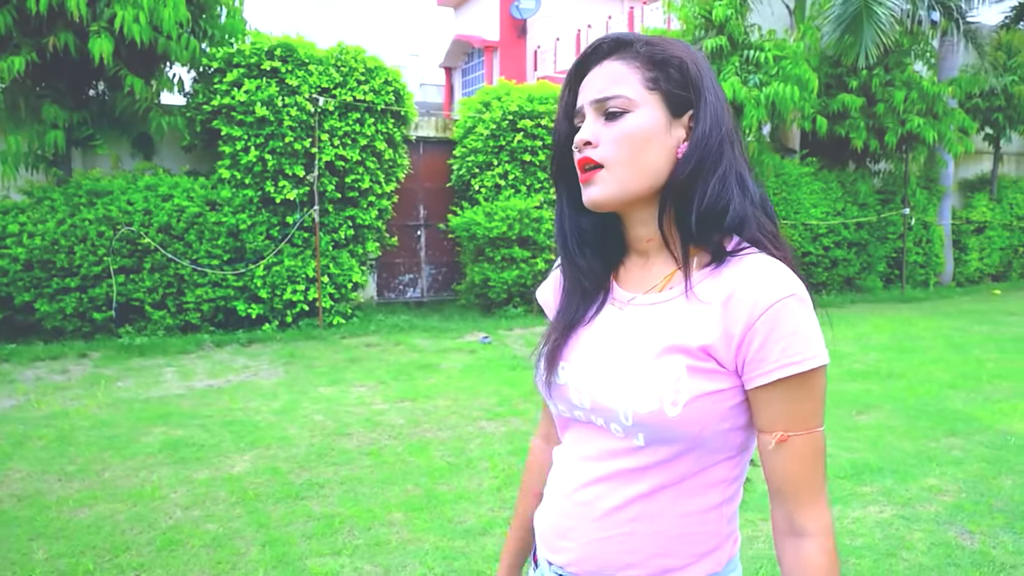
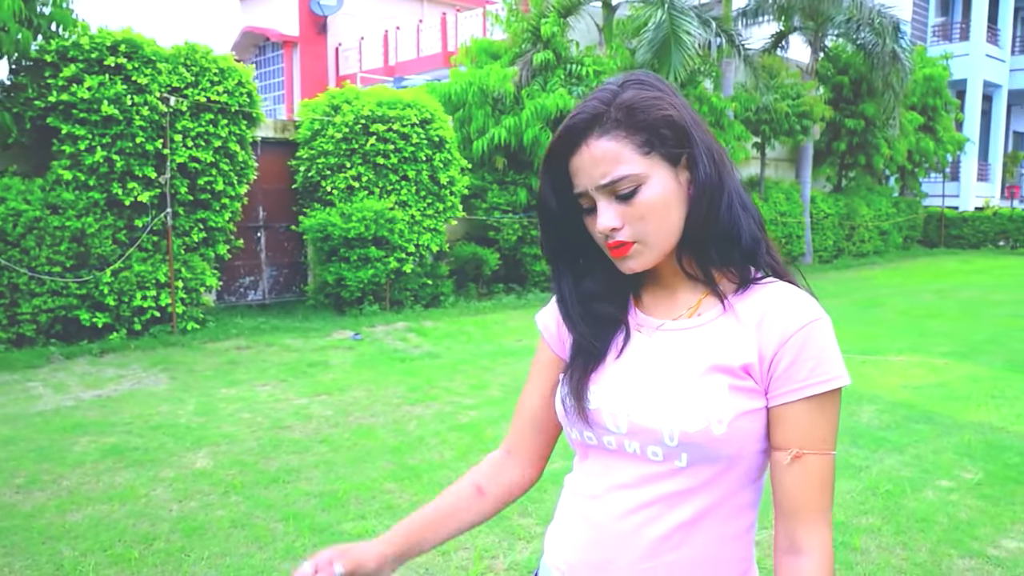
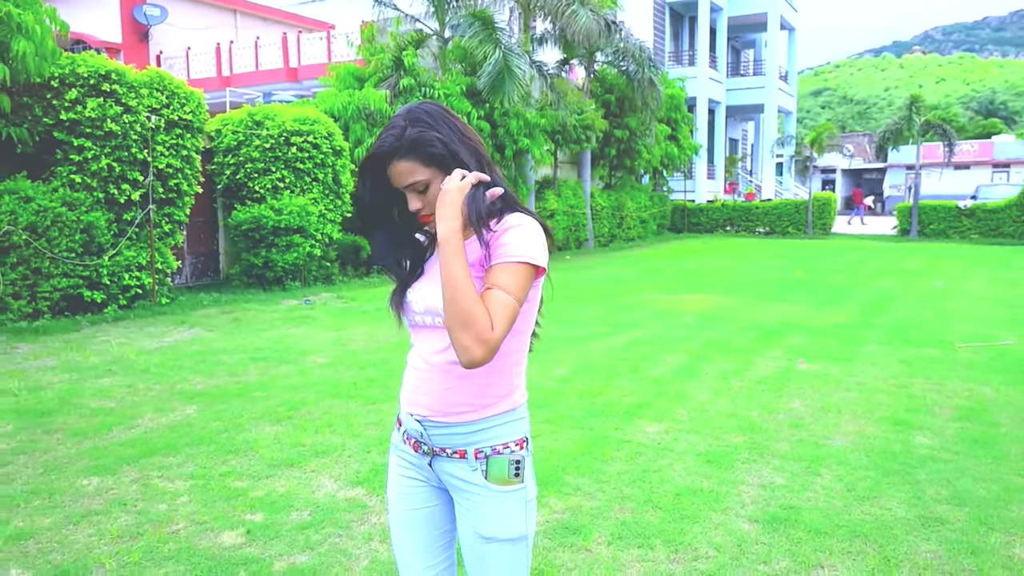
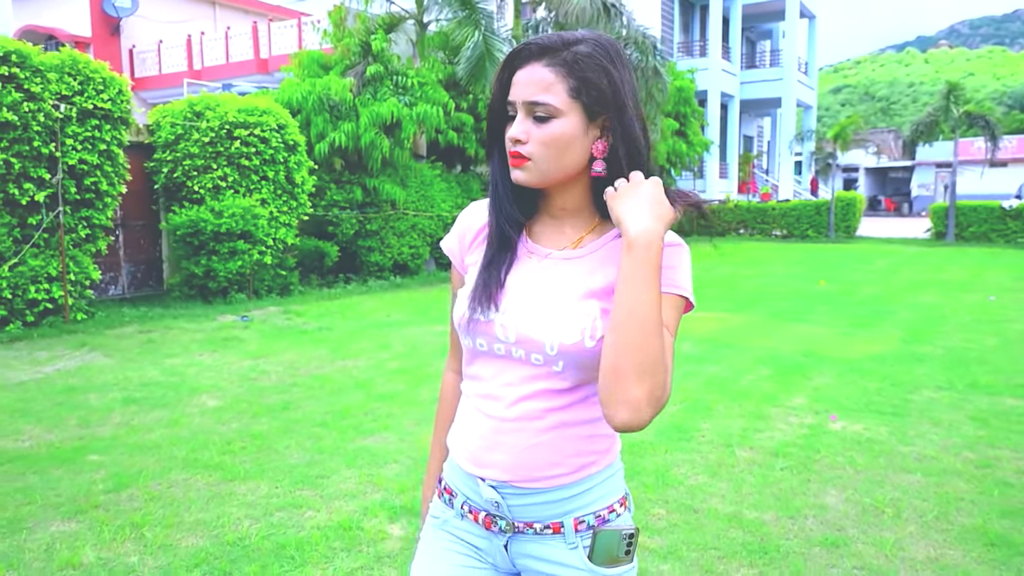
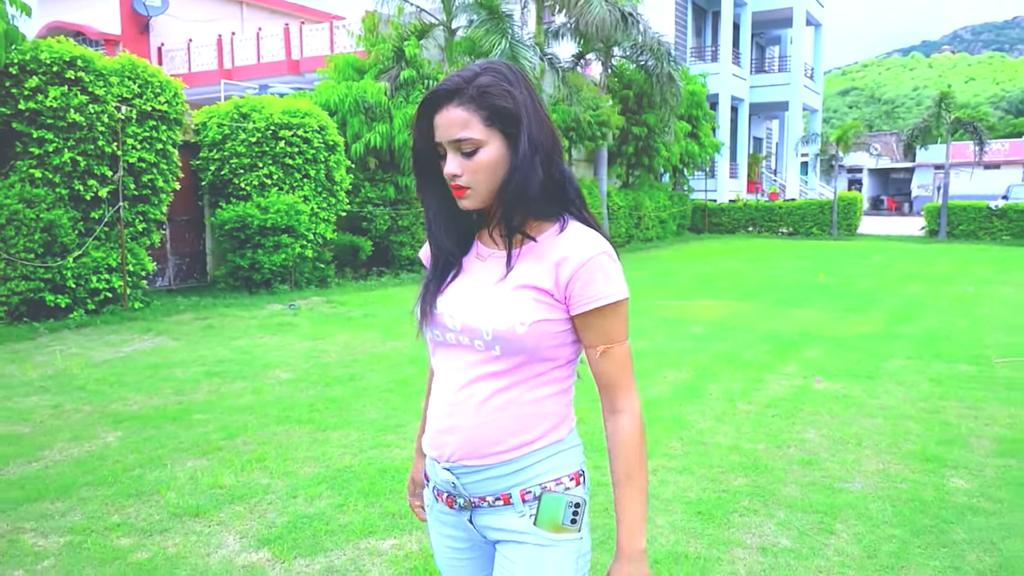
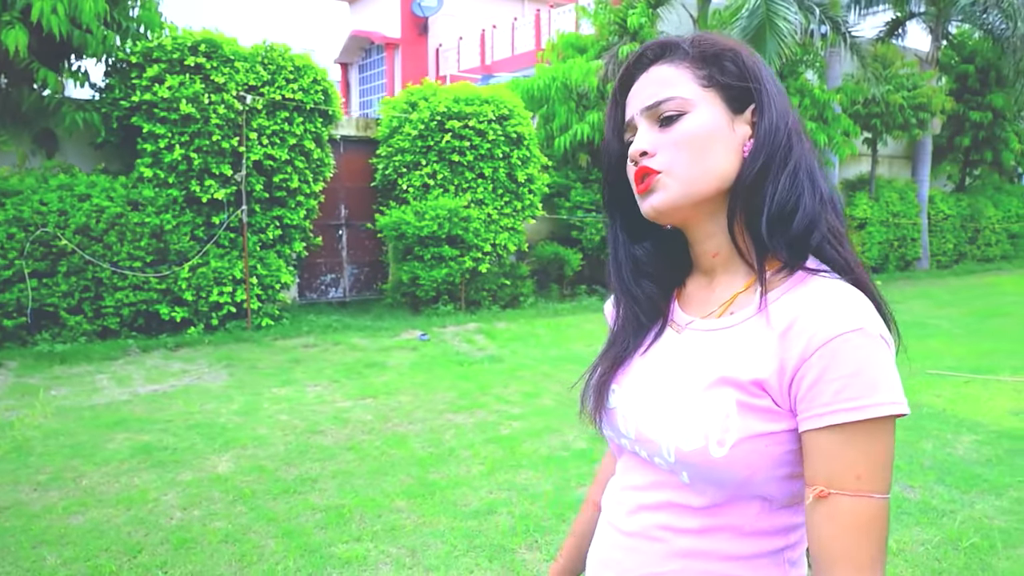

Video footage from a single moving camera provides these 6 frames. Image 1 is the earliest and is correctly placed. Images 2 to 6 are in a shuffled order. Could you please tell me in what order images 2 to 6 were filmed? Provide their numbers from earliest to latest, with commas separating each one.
6, 2, 4, 5, 3
